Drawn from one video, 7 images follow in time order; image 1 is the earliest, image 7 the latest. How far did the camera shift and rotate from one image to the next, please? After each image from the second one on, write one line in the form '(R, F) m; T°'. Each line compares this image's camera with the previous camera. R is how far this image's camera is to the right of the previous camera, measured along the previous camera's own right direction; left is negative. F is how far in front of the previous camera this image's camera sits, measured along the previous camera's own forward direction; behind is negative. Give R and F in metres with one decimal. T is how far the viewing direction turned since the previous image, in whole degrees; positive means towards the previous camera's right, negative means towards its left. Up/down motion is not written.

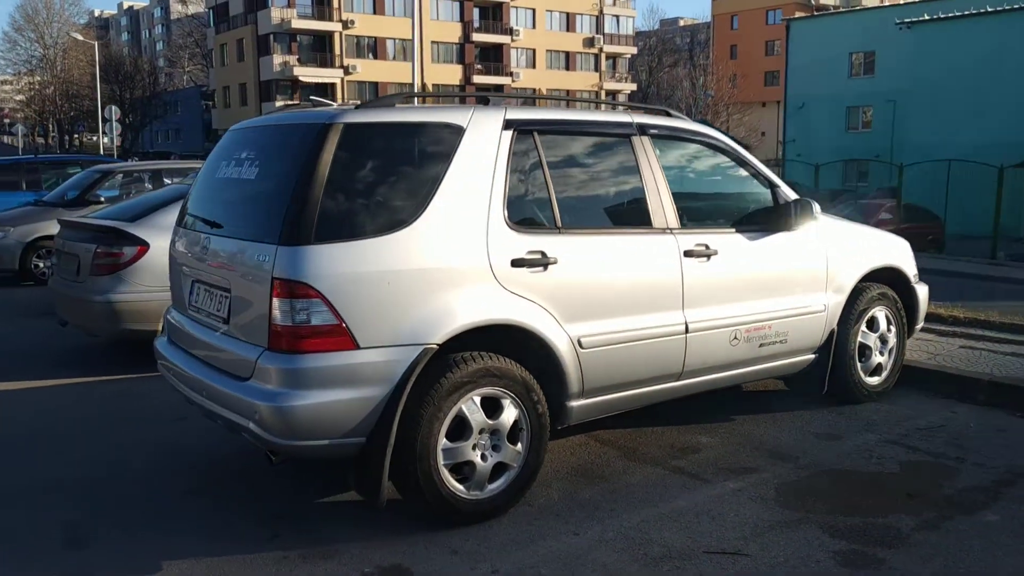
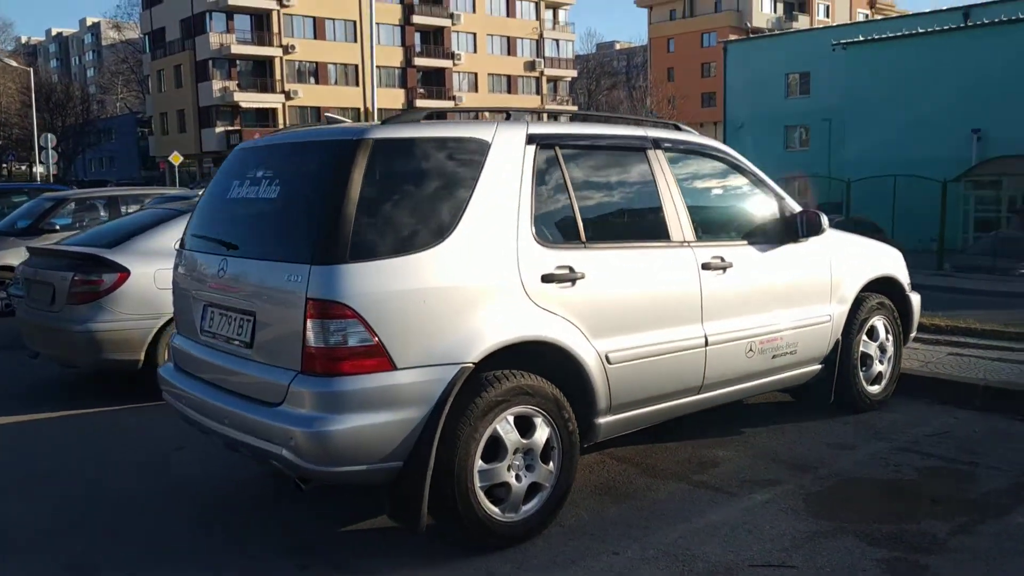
(-0.4, +0.1) m; +4°
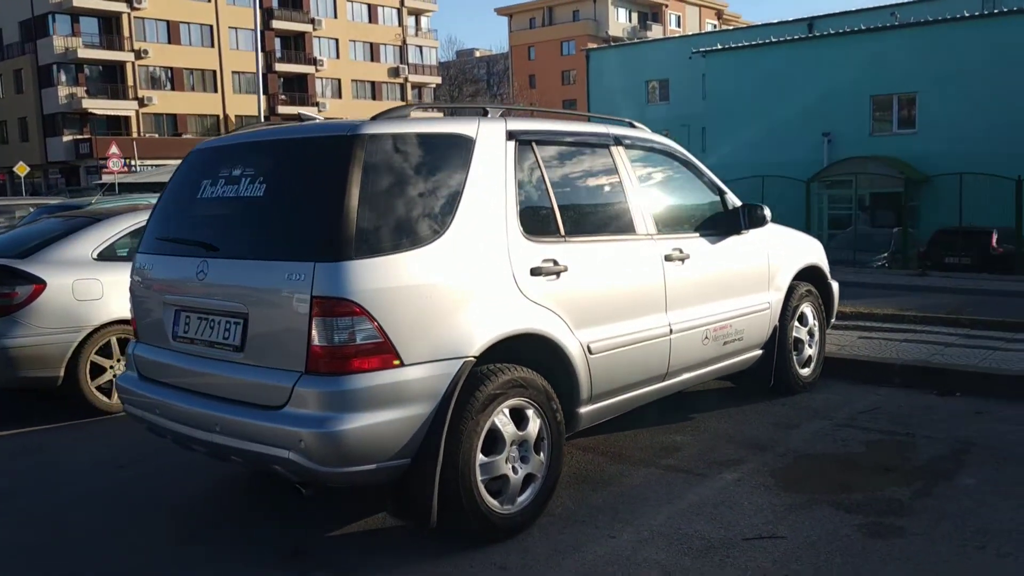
(-0.6, 0.0) m; +8°
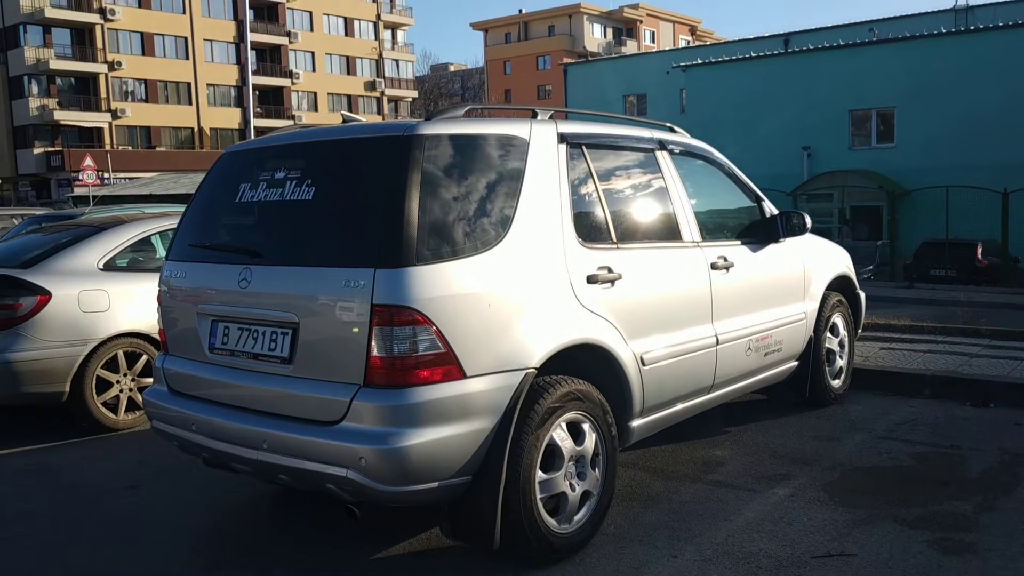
(-0.4, +0.2) m; +2°
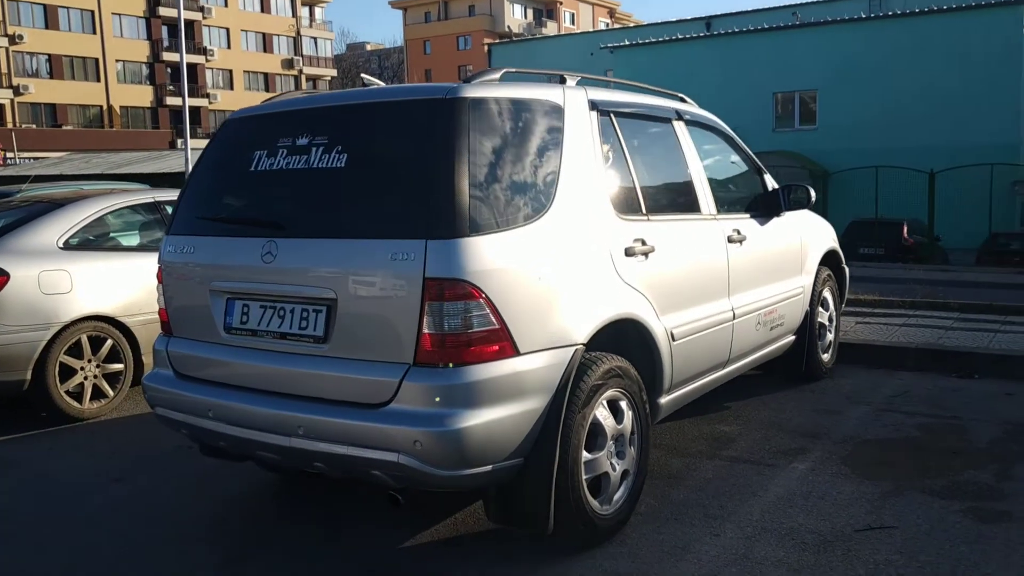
(-0.5, +0.2) m; +5°
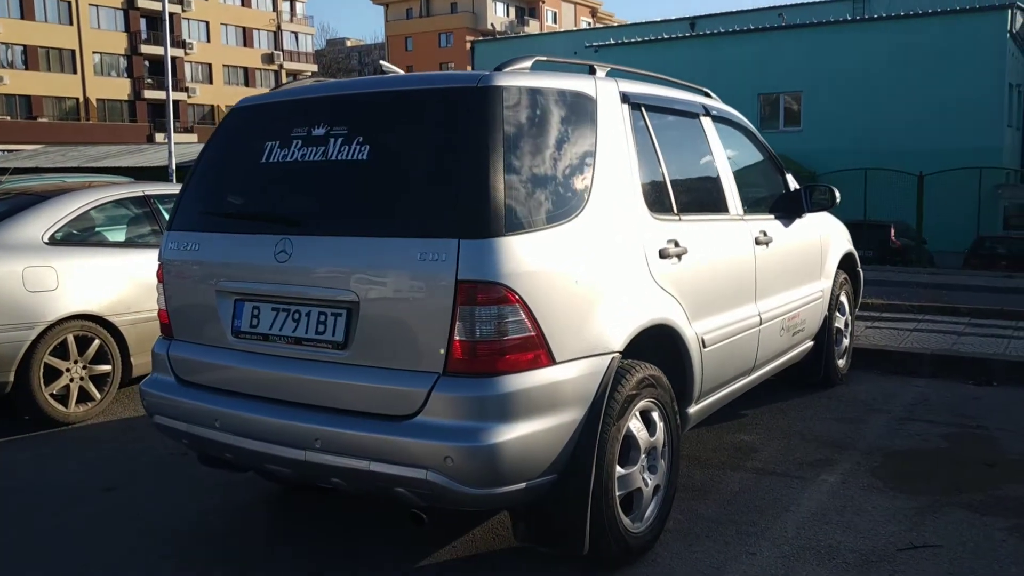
(-0.2, +0.2) m; +1°
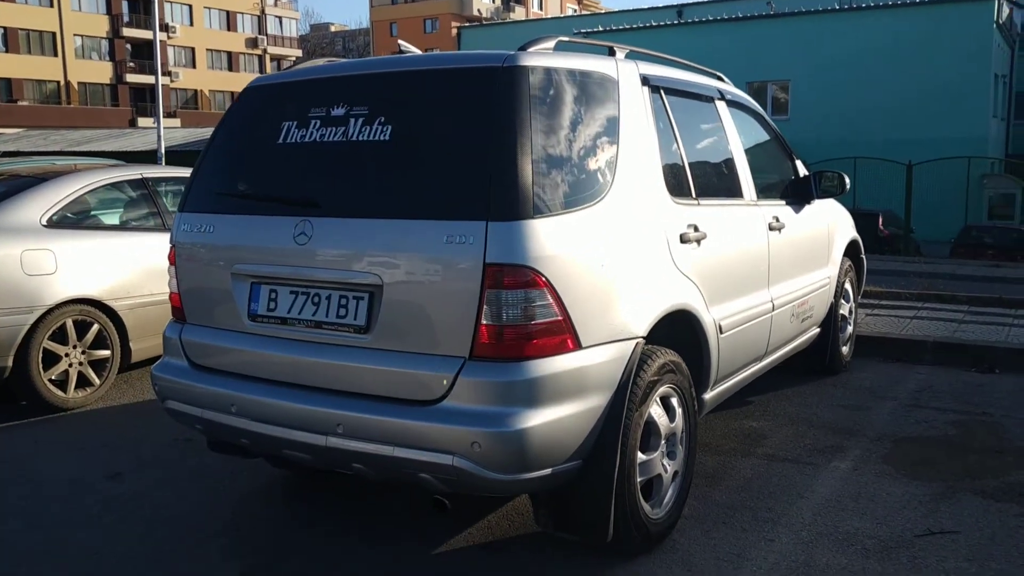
(-0.1, 0.0) m; +1°
